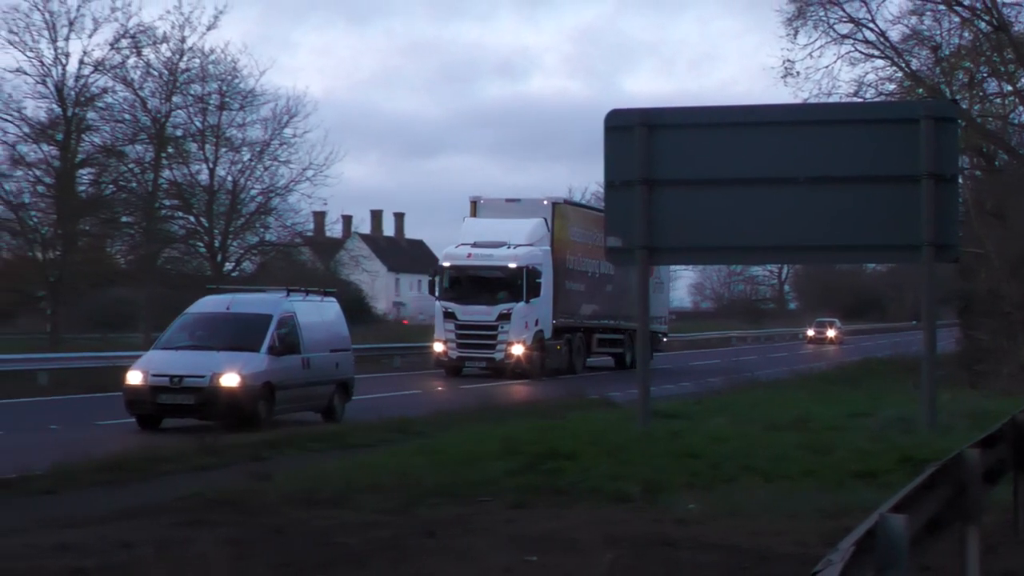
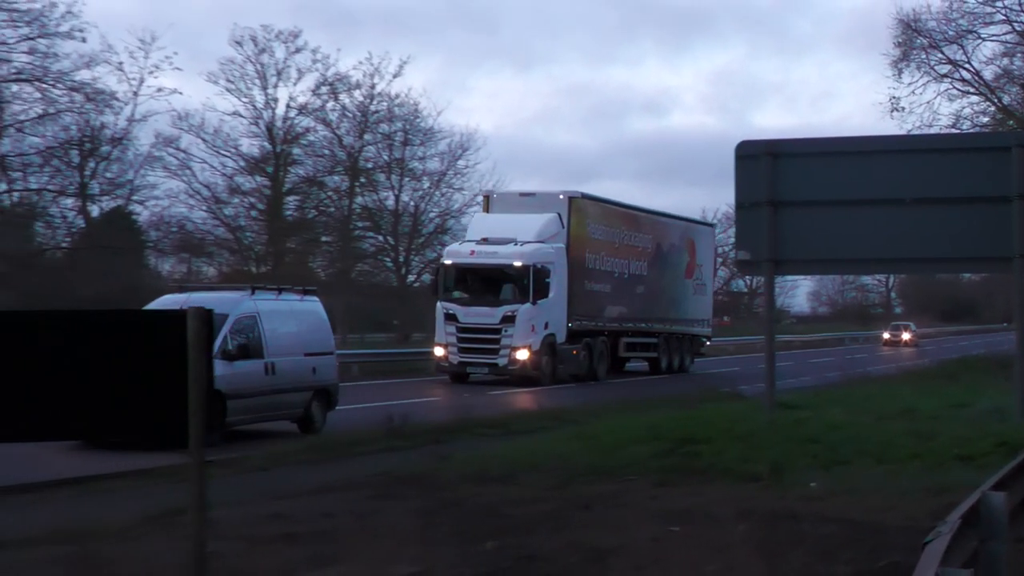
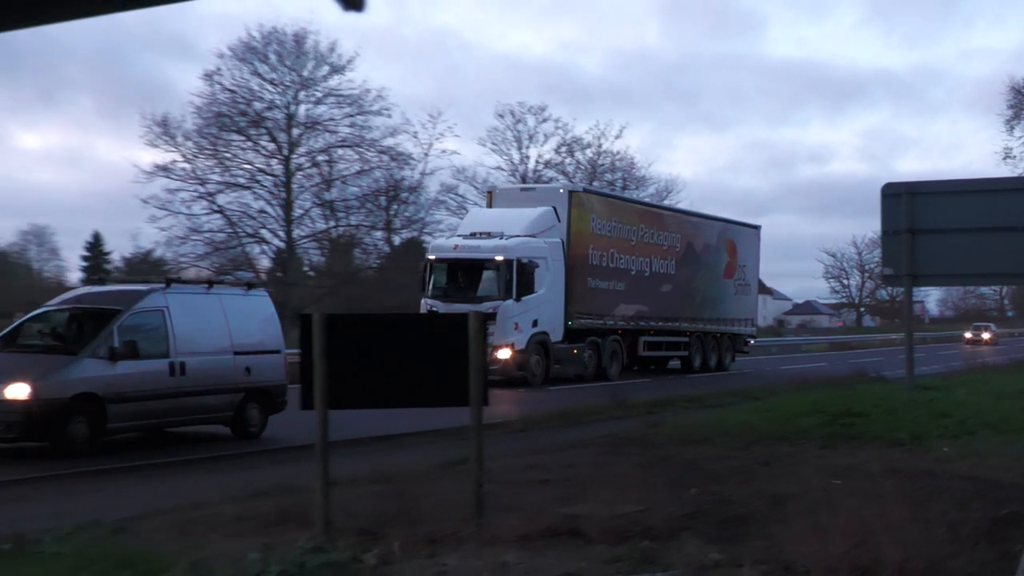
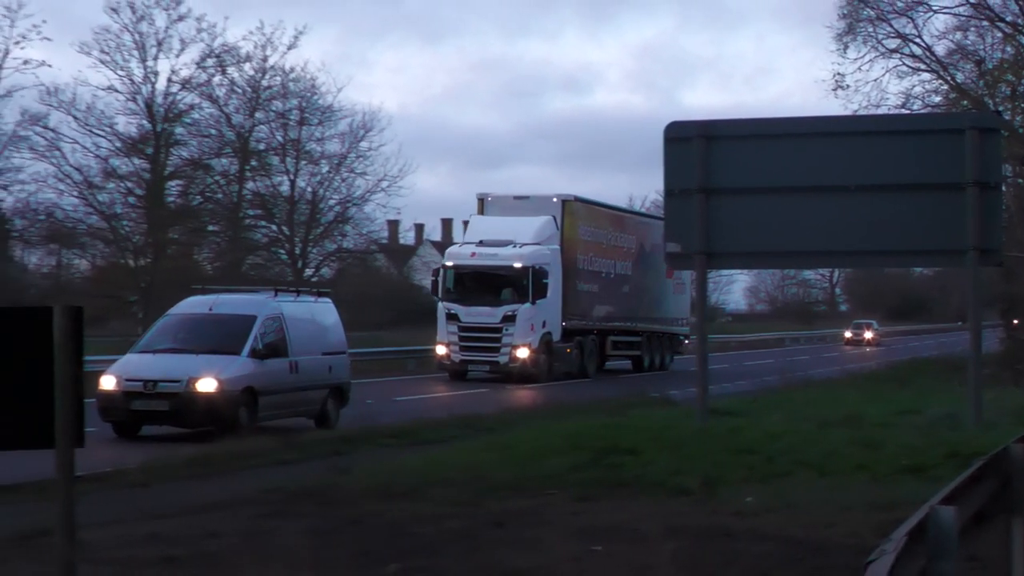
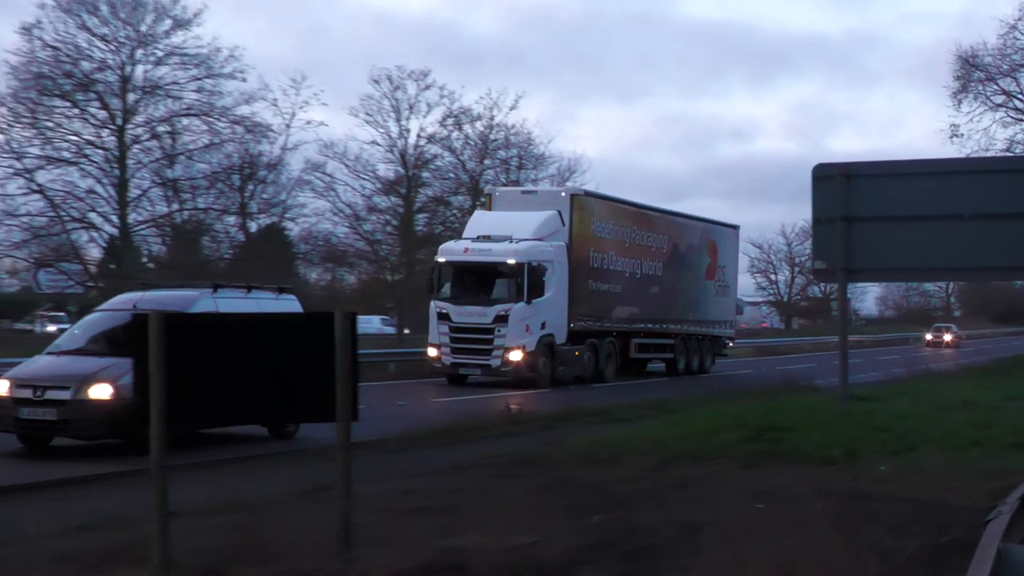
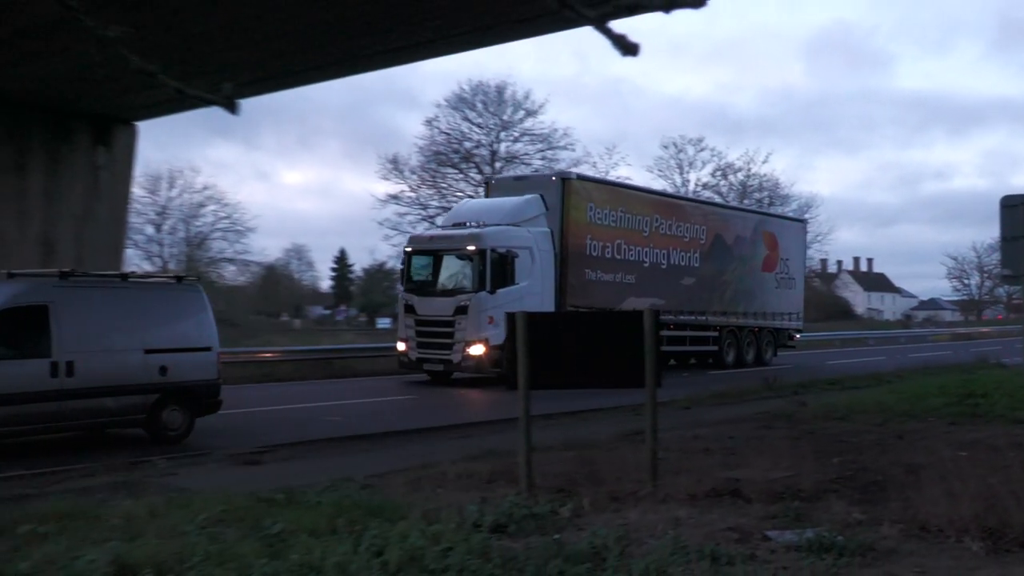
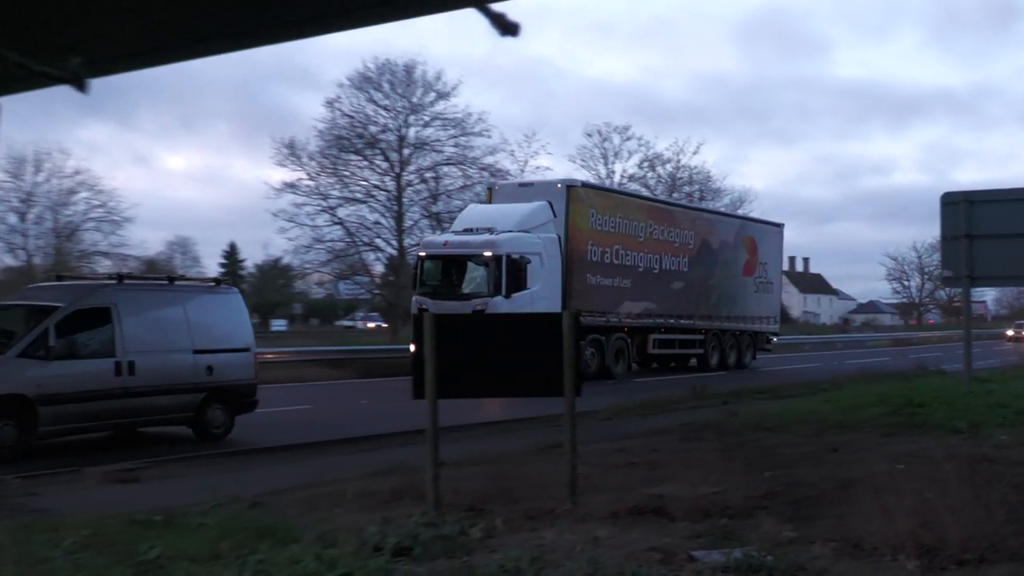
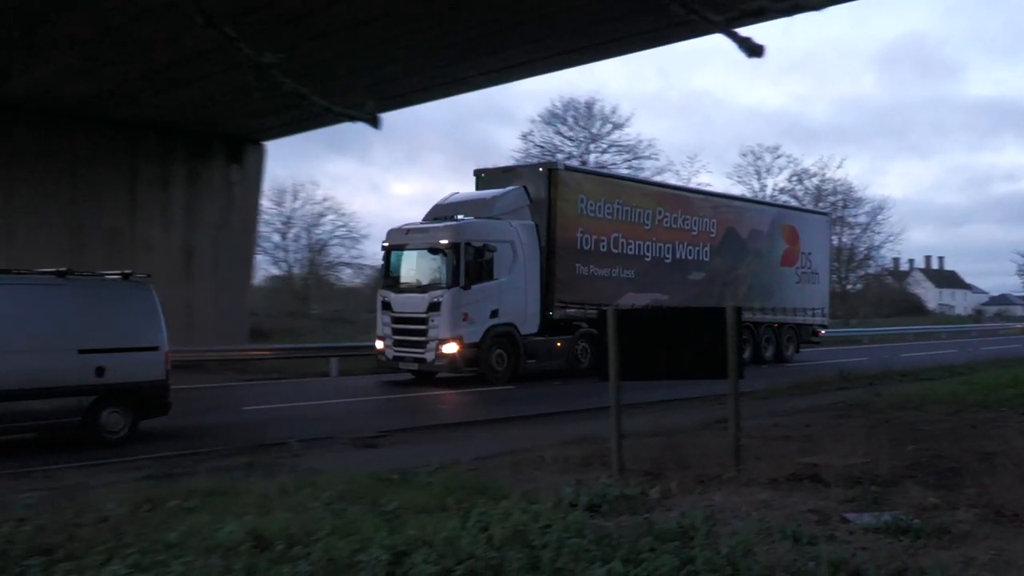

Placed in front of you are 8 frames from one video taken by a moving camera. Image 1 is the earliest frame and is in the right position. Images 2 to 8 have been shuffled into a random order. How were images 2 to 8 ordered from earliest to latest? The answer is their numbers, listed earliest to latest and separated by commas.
4, 2, 5, 3, 7, 6, 8
